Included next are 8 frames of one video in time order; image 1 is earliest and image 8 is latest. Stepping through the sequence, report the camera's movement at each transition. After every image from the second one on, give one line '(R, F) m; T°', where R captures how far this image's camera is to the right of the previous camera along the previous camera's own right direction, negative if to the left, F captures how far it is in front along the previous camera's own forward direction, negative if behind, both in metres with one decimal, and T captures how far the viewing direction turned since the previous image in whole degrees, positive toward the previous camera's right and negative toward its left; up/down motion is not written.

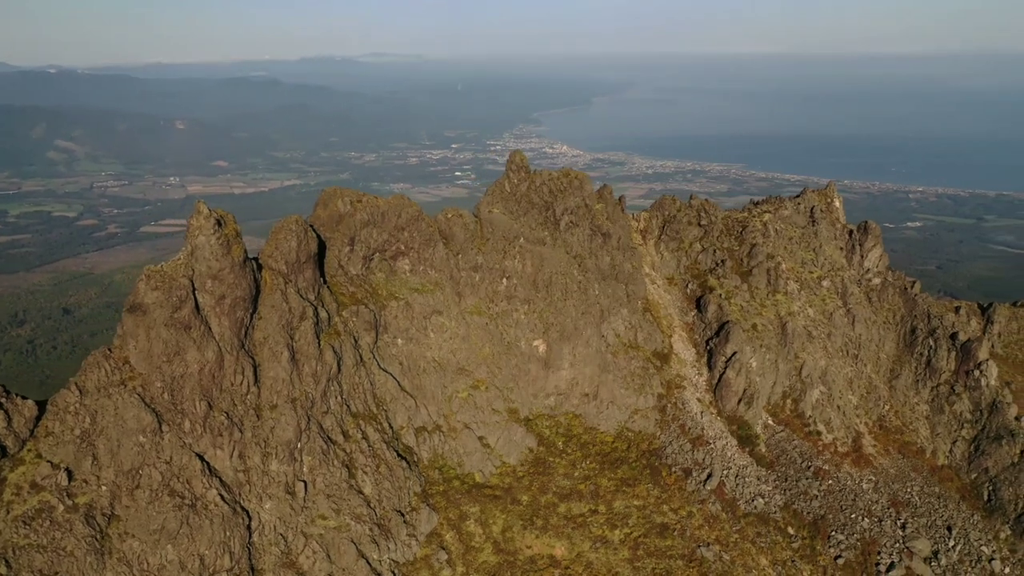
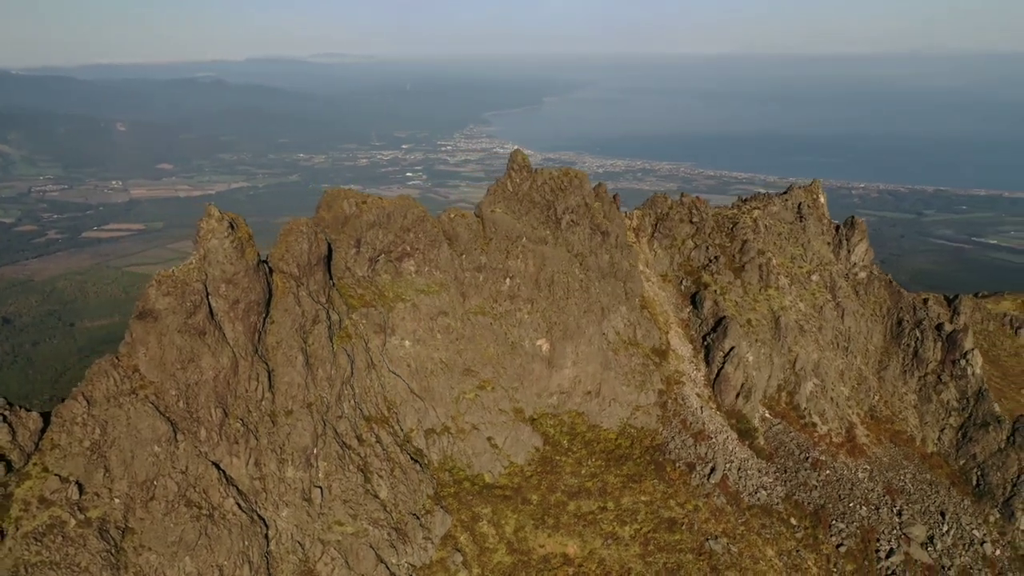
(-2.1, +0.2) m; +3°
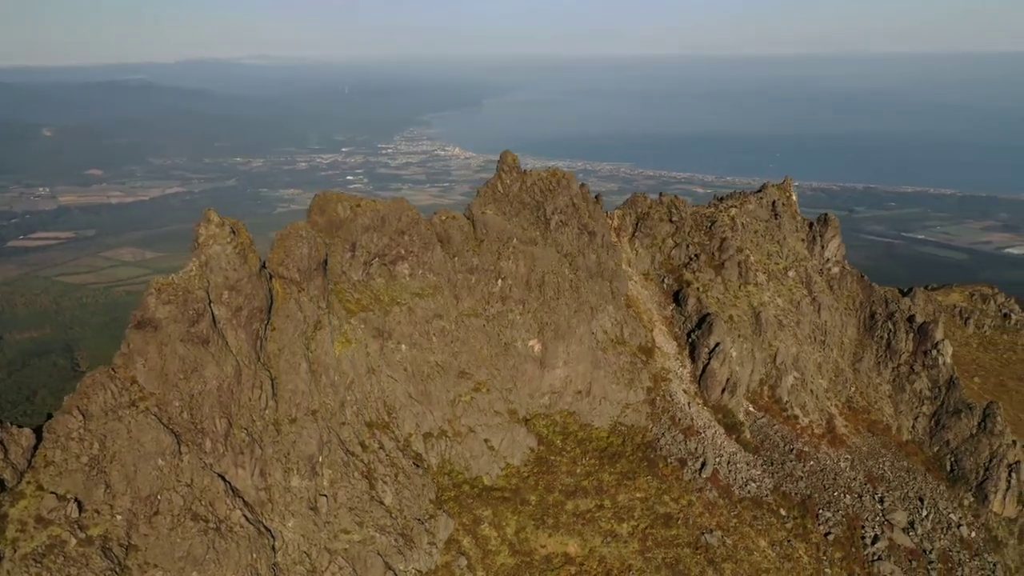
(-1.9, +0.1) m; +3°
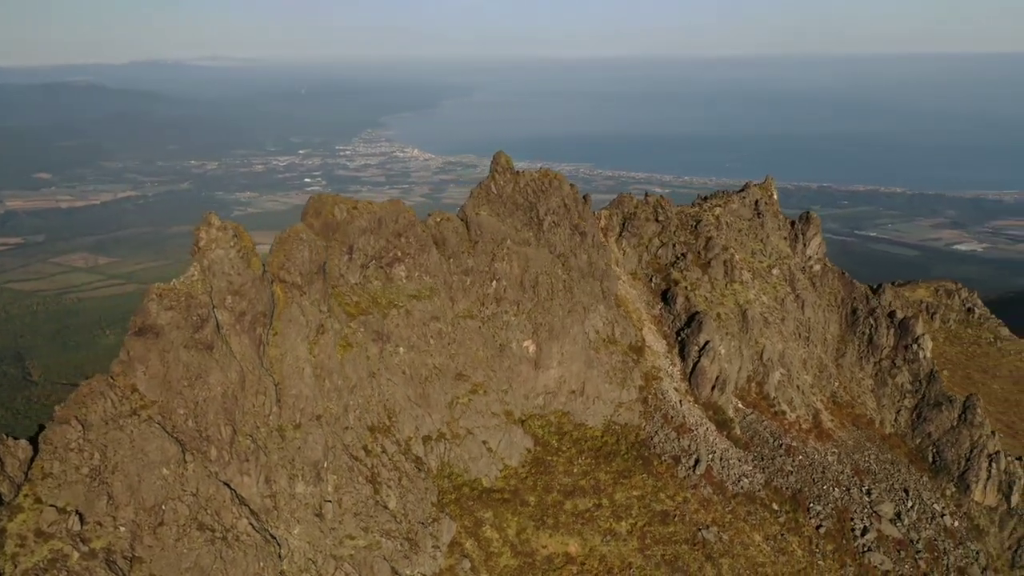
(-1.4, 0.0) m; +2°
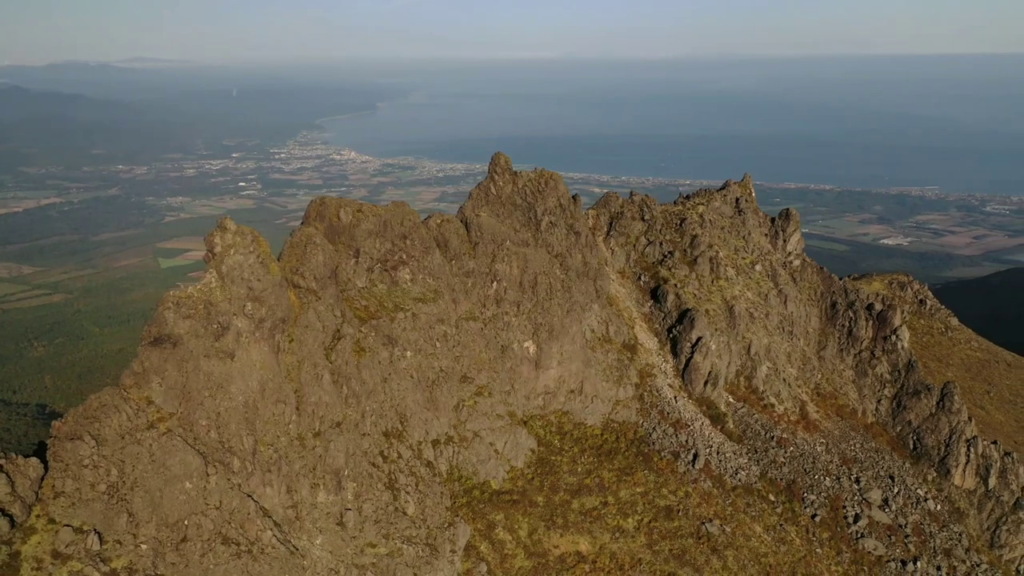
(-2.6, +0.2) m; +3°
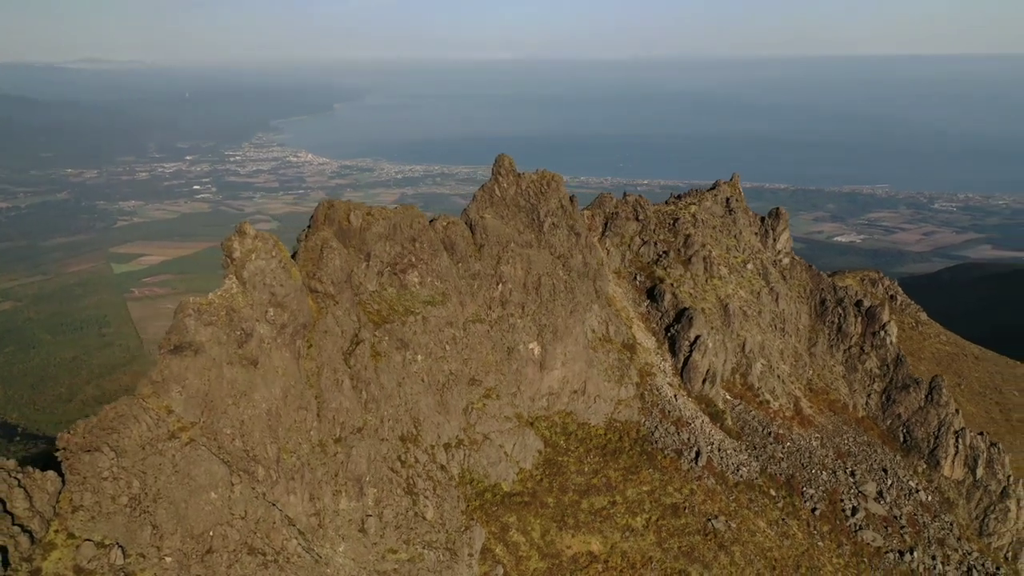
(-2.0, +0.1) m; +2°
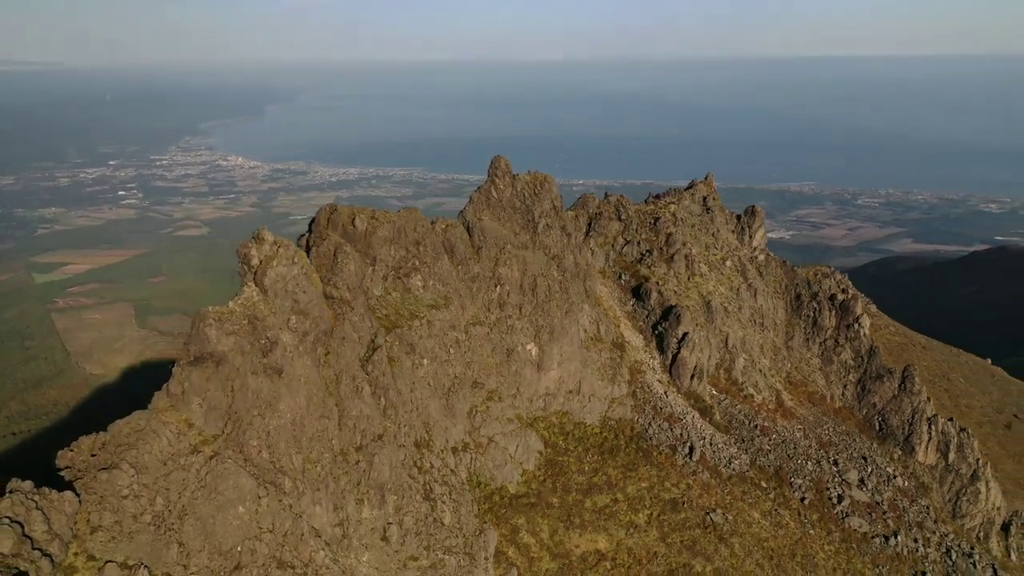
(-2.7, +0.1) m; +4°
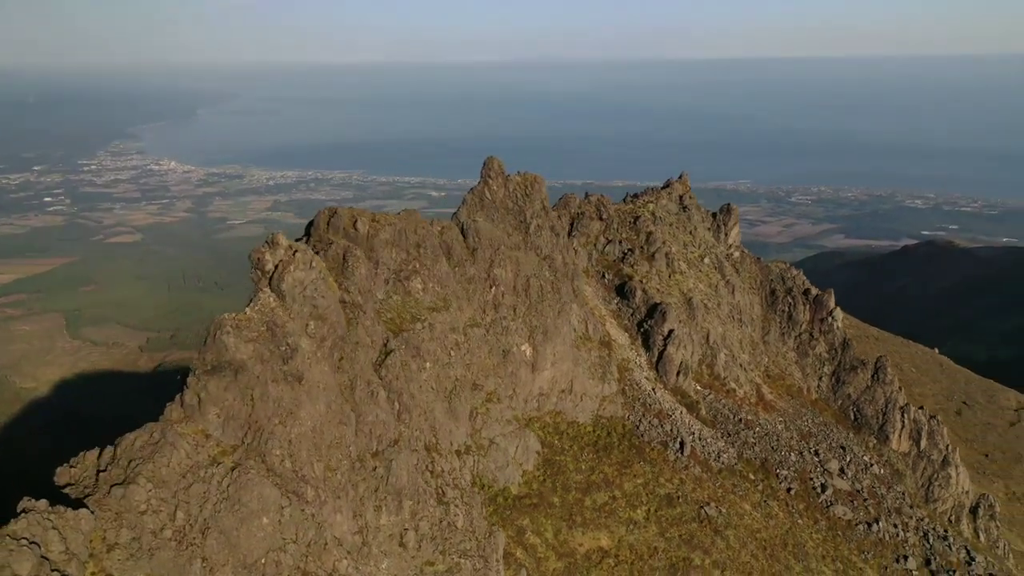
(-2.3, +0.1) m; +4°
